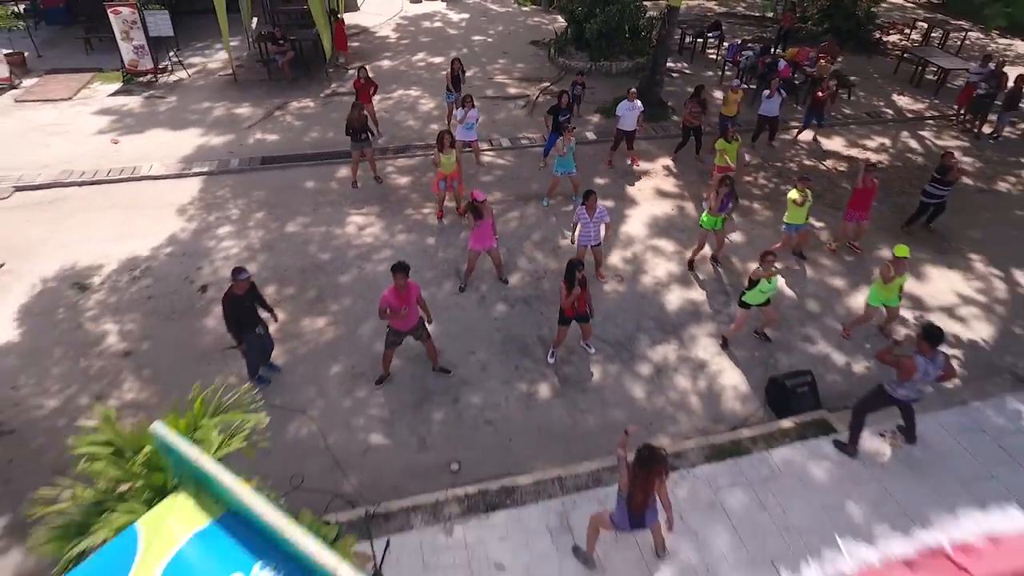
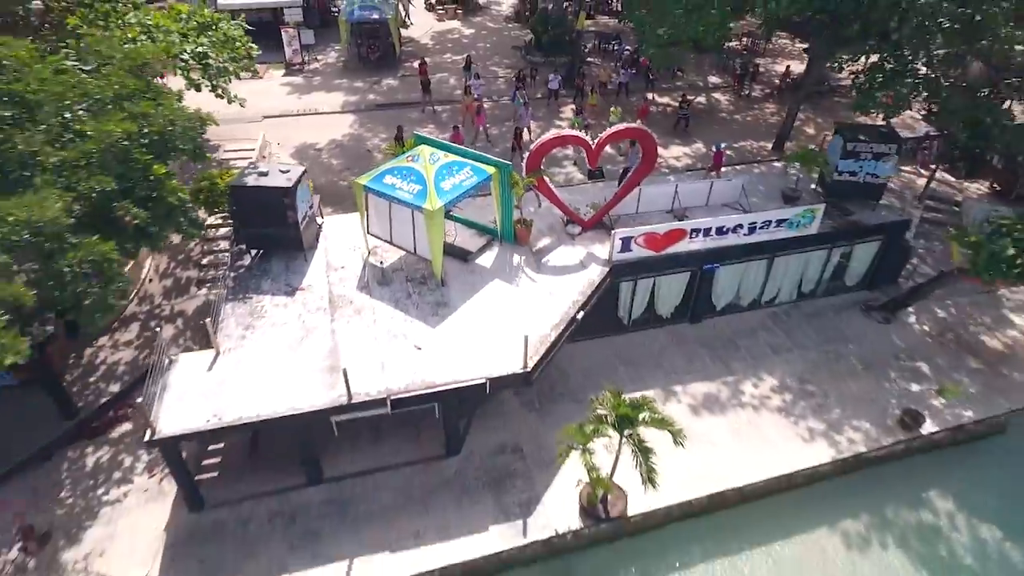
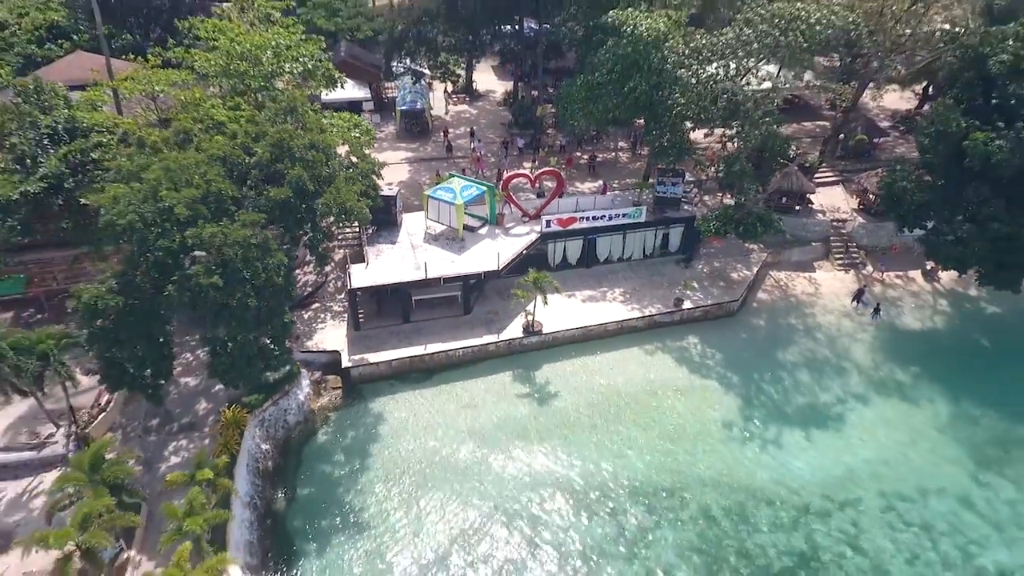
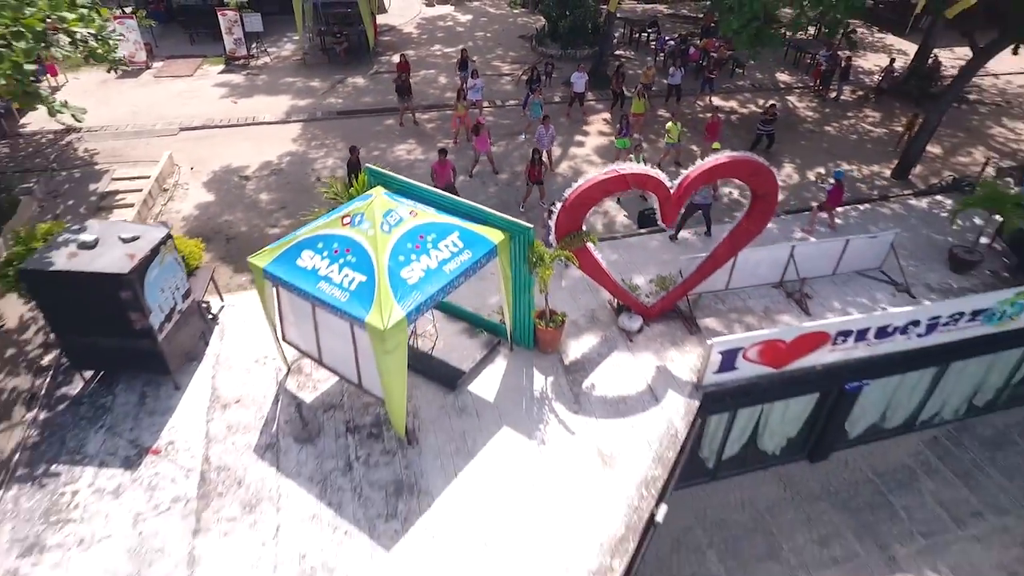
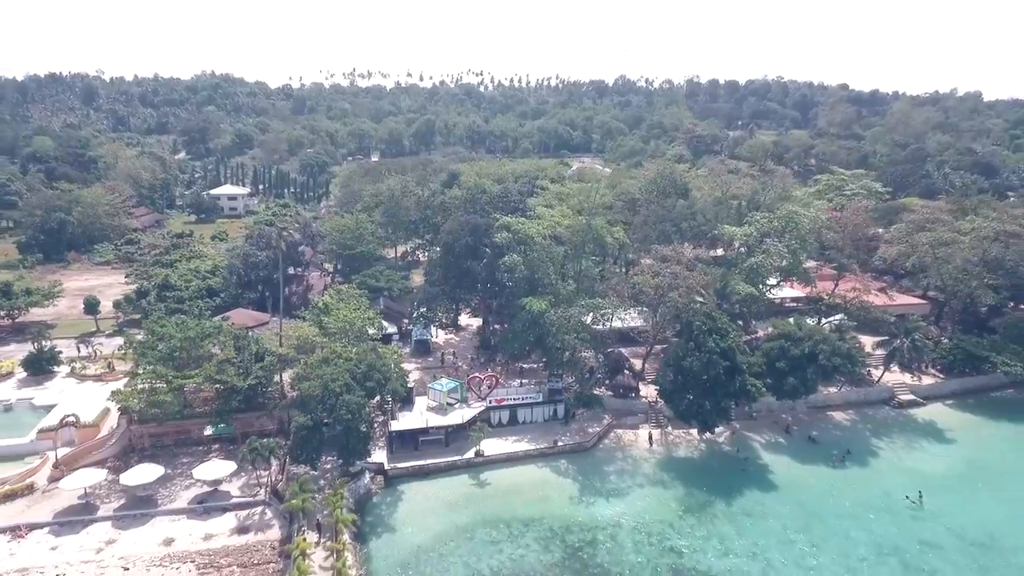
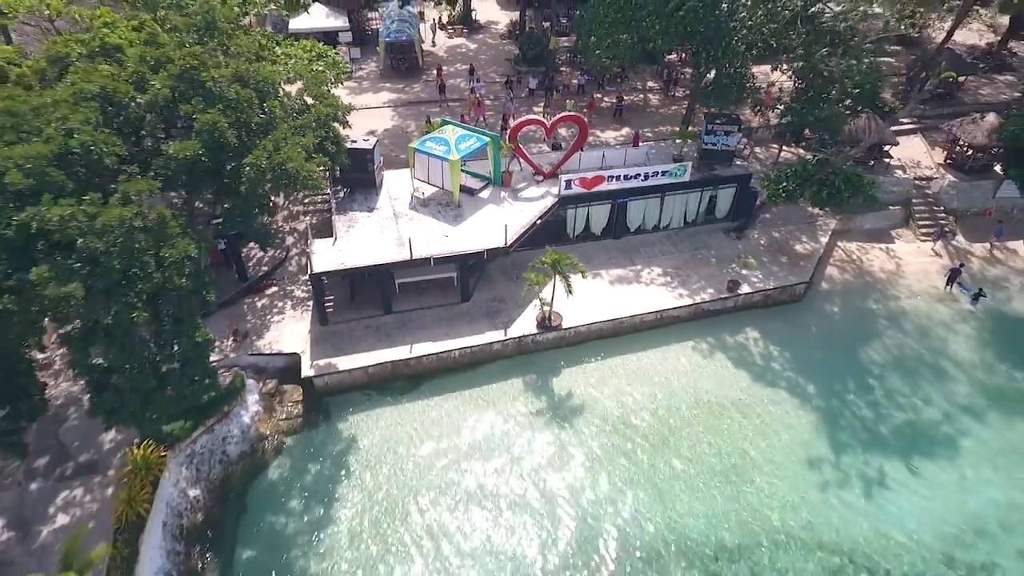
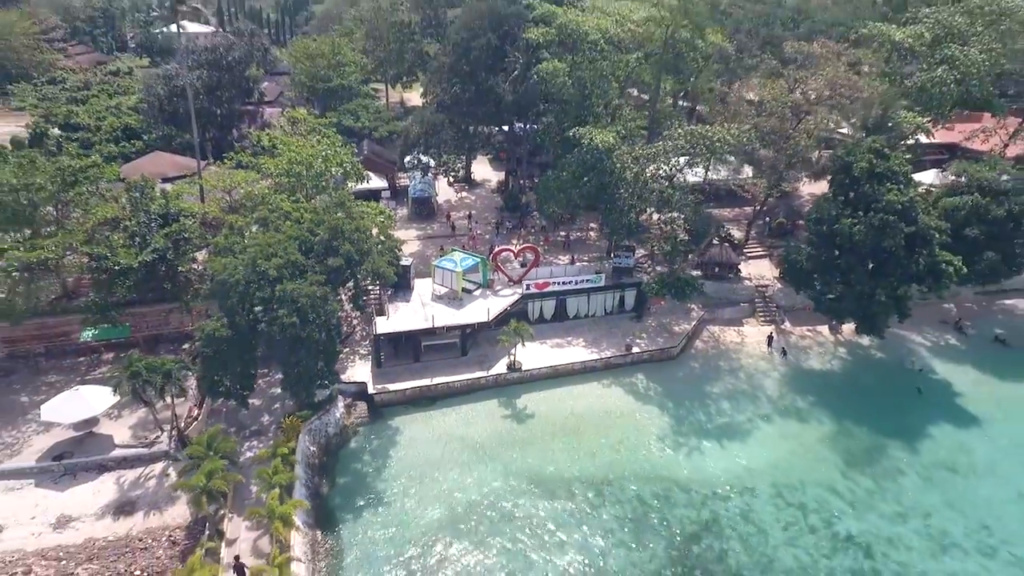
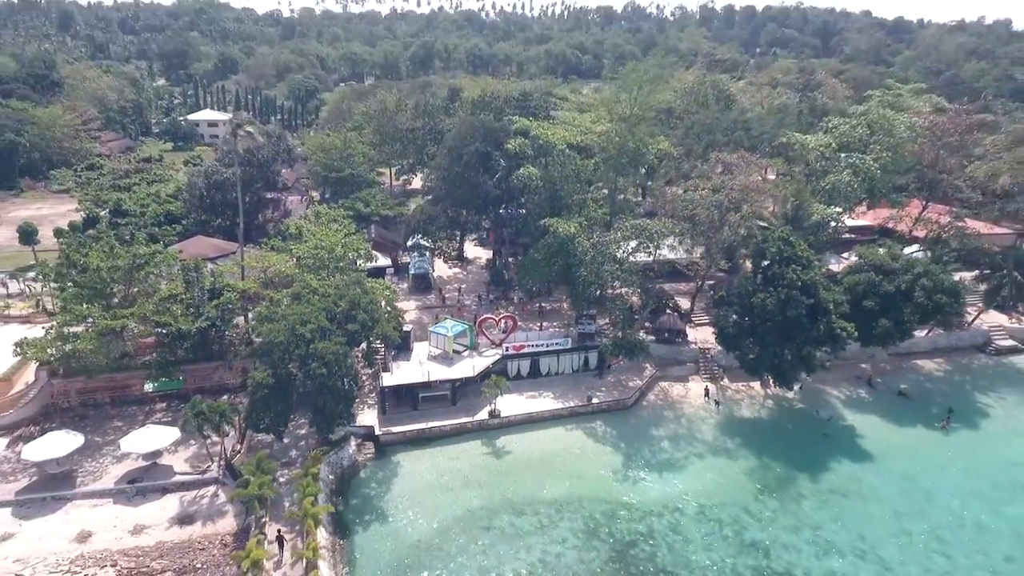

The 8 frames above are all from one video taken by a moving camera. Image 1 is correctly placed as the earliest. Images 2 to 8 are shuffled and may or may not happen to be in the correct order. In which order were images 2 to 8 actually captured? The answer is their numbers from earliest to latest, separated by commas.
4, 2, 6, 3, 7, 8, 5
